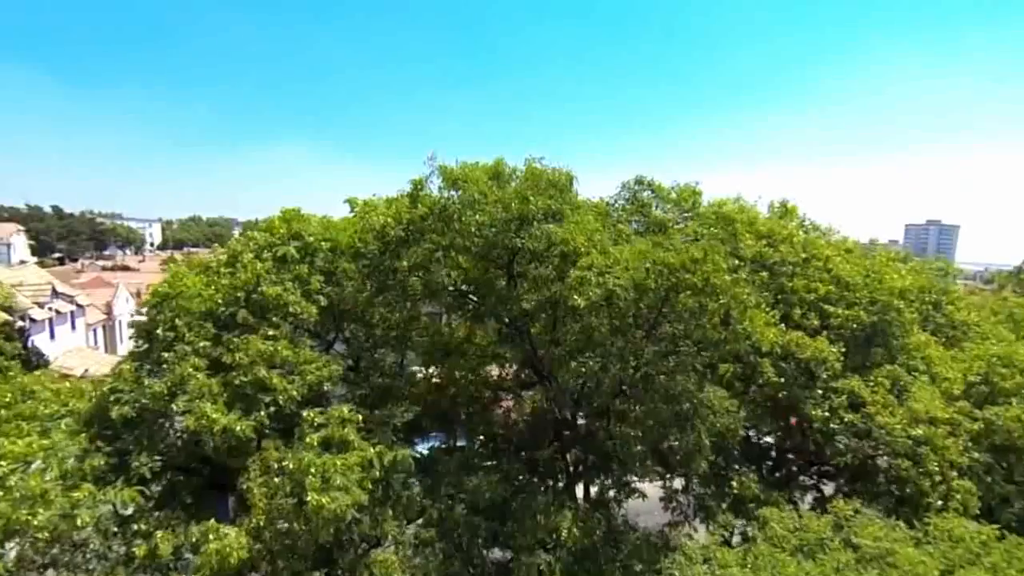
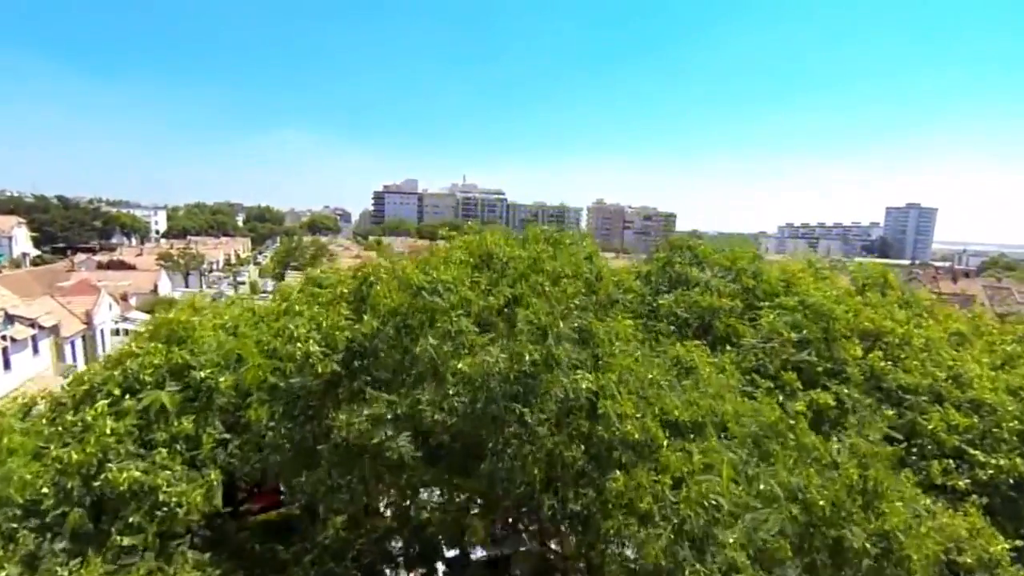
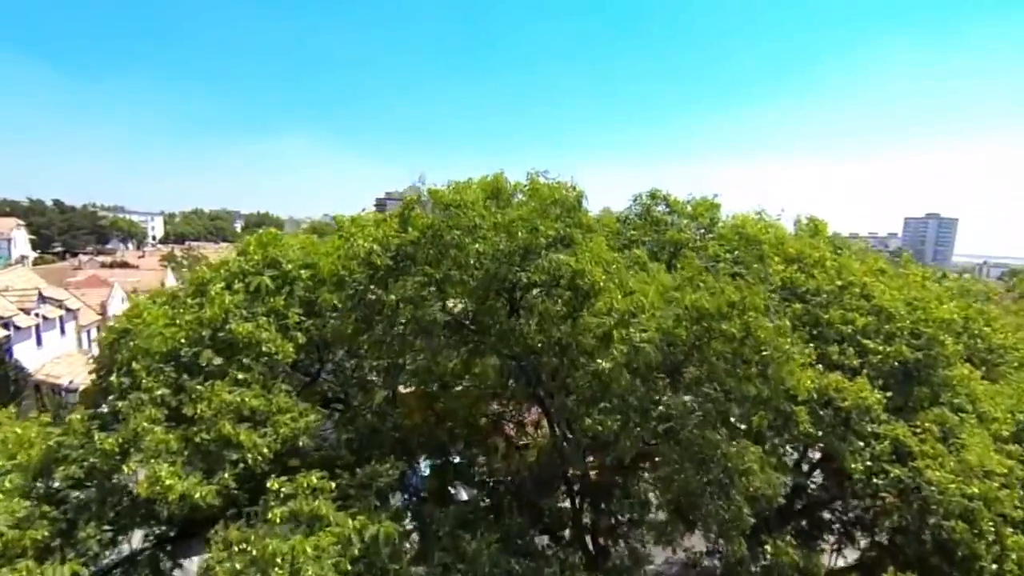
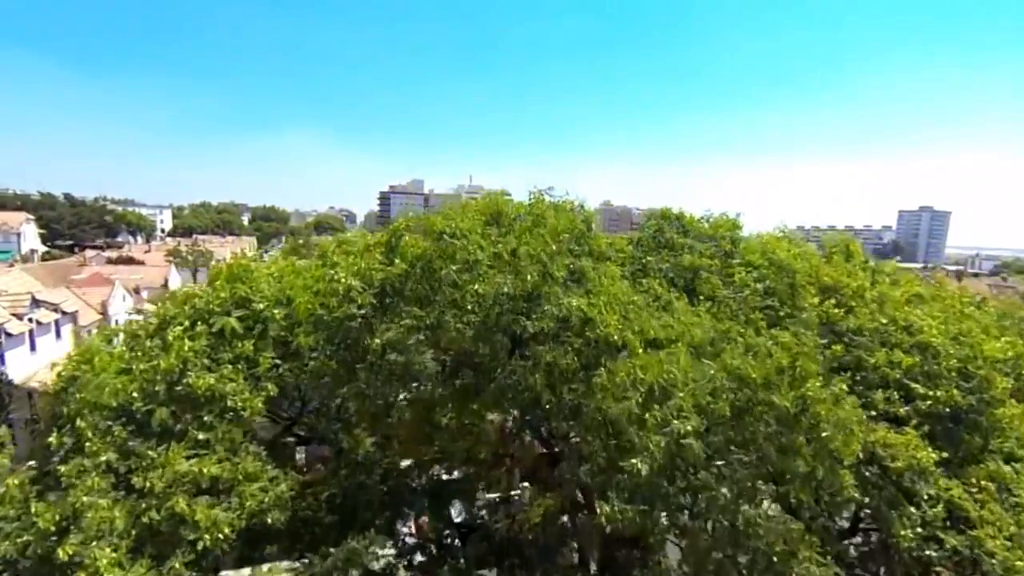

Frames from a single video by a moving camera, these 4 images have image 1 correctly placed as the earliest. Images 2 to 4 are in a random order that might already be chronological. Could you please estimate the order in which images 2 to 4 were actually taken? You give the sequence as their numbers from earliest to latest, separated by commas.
3, 4, 2
